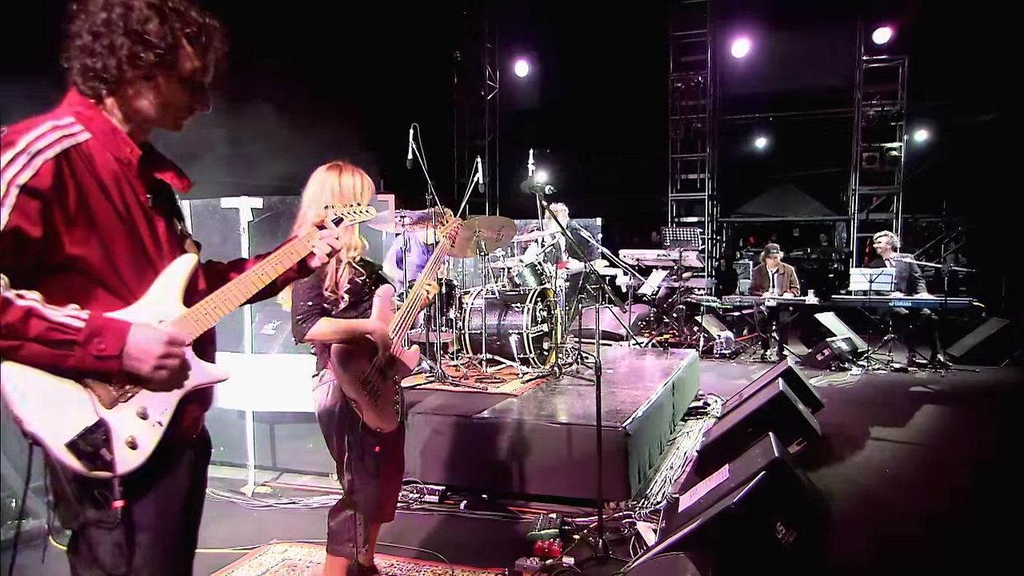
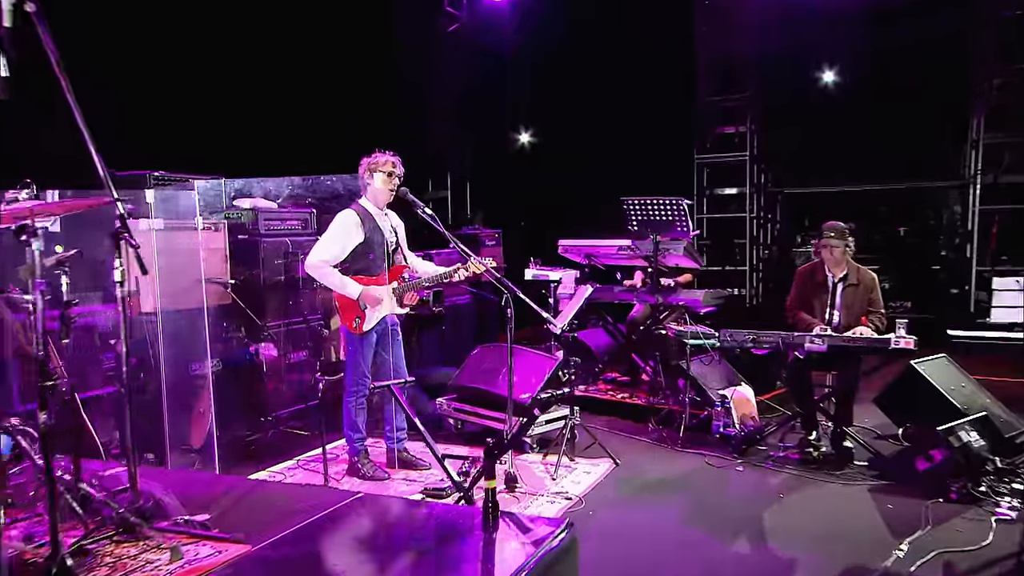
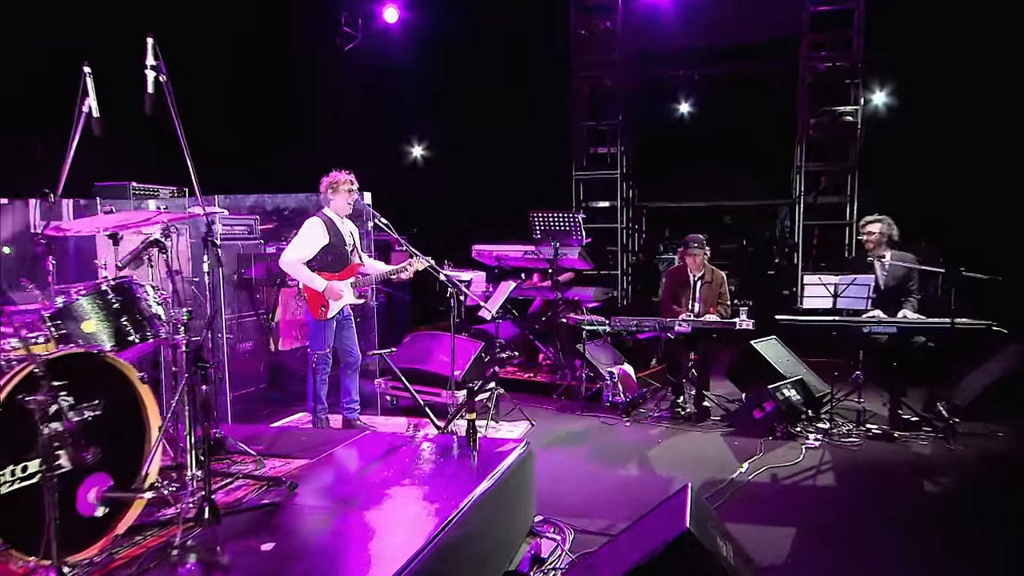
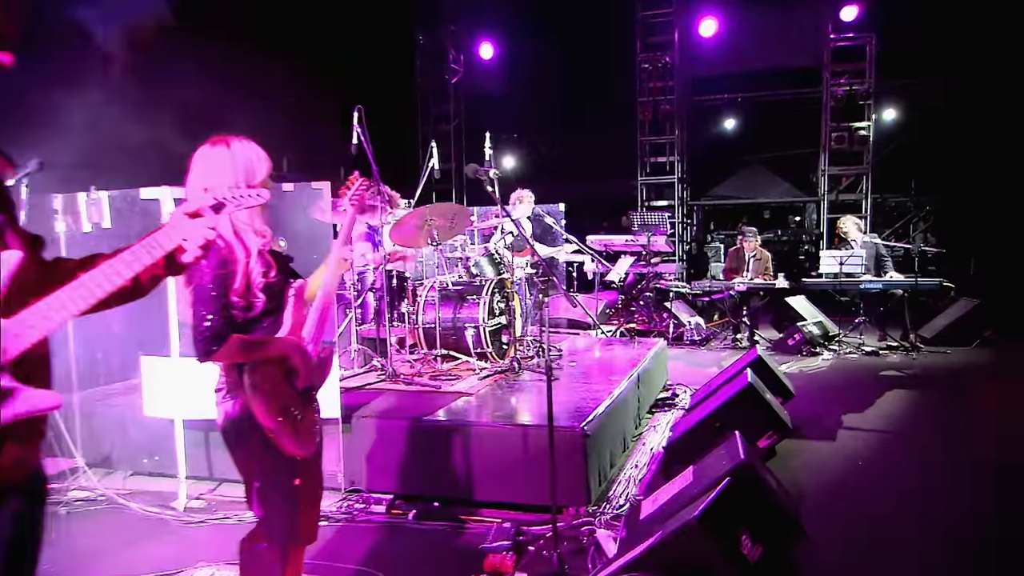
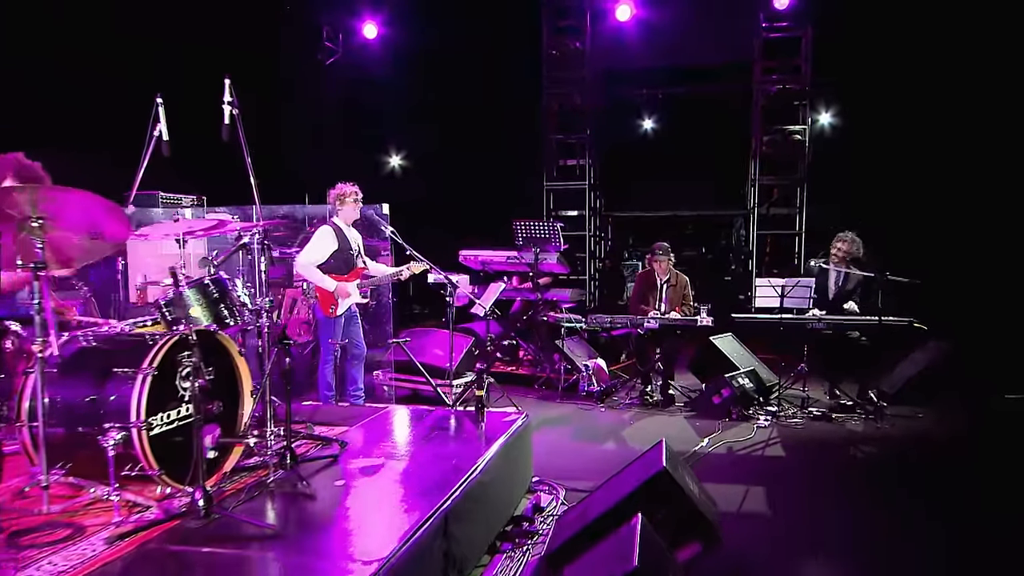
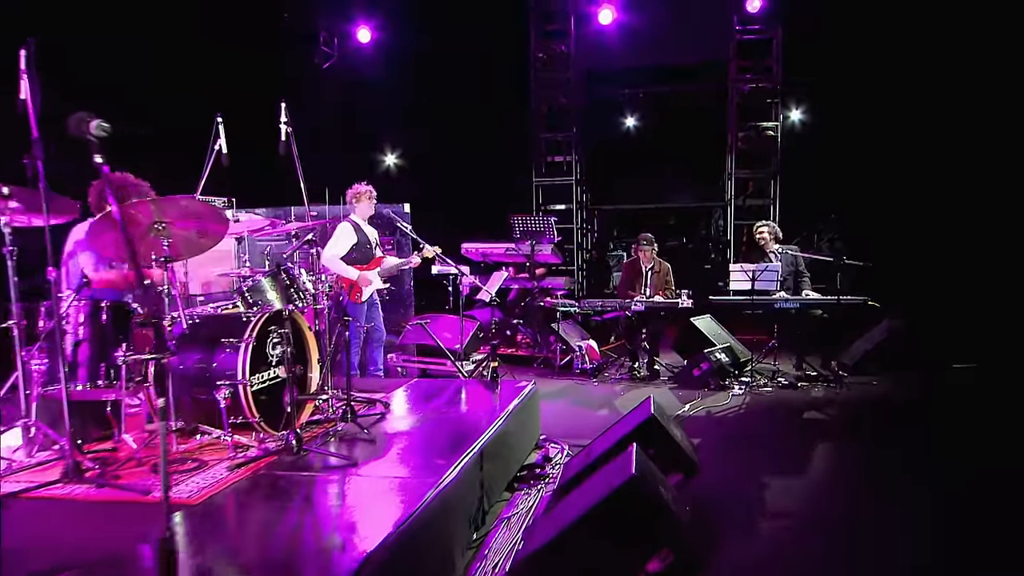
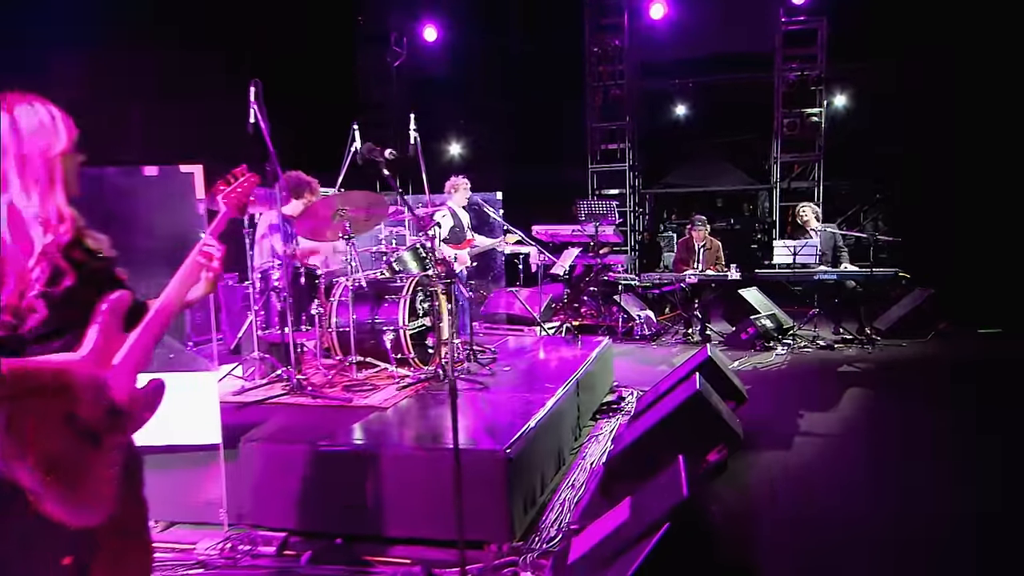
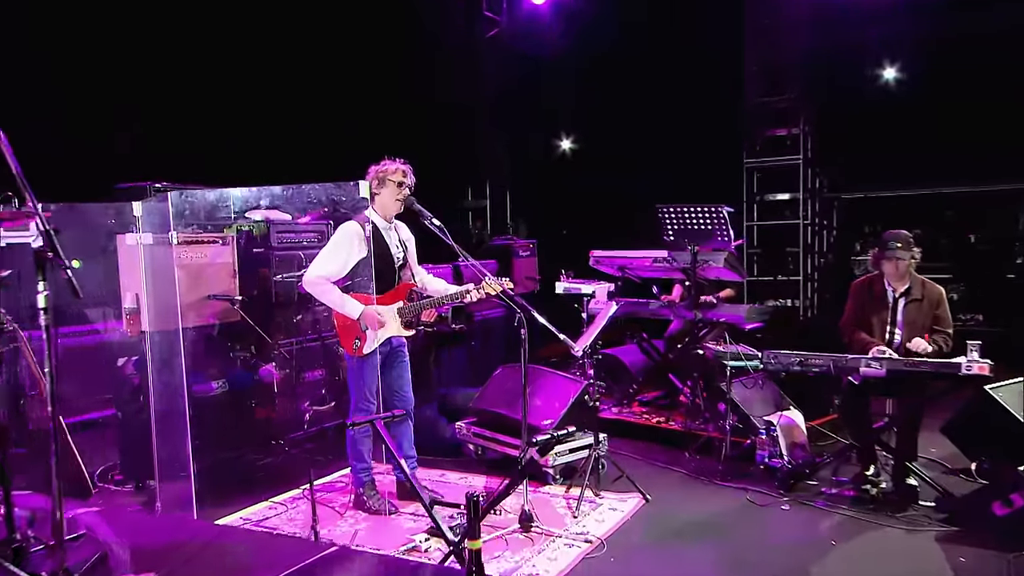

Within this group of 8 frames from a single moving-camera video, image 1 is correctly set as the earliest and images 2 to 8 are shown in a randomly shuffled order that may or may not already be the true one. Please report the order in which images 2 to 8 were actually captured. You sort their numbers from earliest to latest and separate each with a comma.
4, 7, 6, 5, 3, 2, 8
